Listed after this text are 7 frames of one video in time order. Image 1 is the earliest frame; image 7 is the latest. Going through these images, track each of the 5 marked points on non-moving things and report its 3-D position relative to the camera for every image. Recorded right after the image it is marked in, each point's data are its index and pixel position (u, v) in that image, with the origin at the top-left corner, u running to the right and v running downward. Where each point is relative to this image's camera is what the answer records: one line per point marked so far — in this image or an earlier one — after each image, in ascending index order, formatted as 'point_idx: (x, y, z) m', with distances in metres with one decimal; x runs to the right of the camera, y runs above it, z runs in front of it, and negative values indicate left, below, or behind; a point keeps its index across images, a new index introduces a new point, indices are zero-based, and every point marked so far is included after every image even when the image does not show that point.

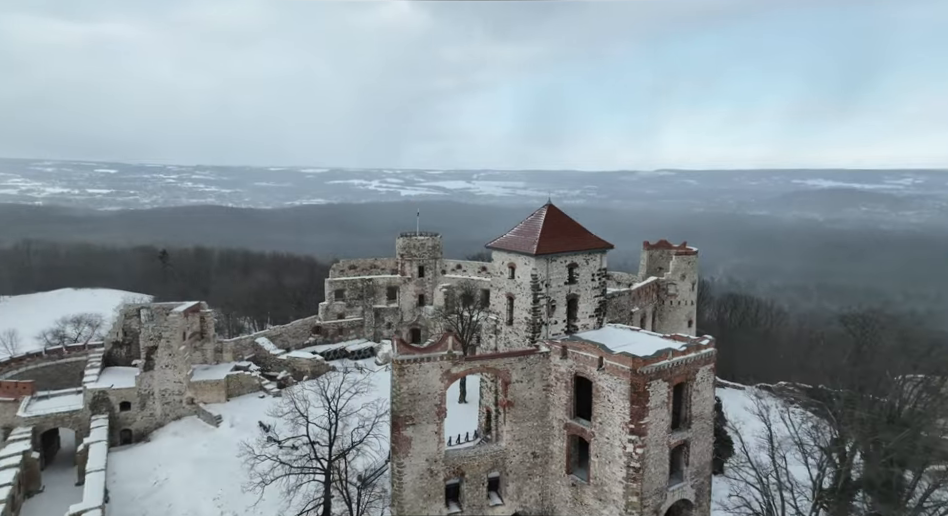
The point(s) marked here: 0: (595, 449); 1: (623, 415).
0: (+3.5, -5.5, +17.2) m
1: (+4.1, -4.3, +16.3) m
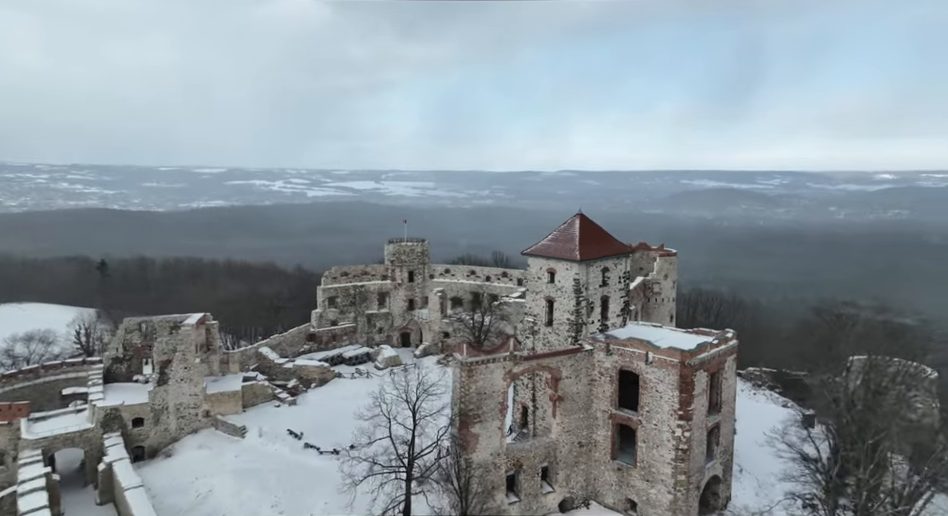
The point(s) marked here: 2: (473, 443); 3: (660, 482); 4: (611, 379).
0: (+5.4, -5.7, +19.1) m
1: (+6.1, -4.4, +18.3) m
2: (0.0, -5.7, +18.3) m
3: (+5.8, -7.0, +18.7) m
4: (+4.5, -4.0, +19.8) m
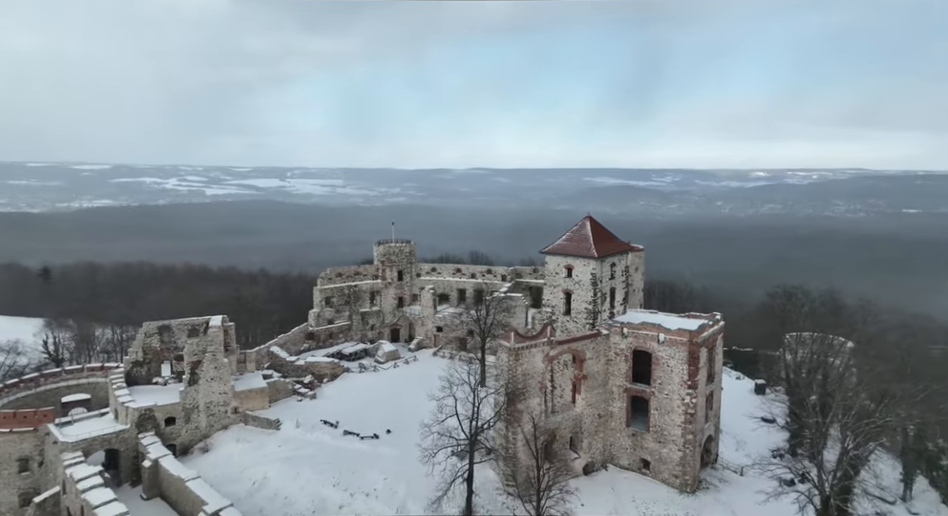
0: (+6.9, -5.6, +22.6) m
1: (+7.7, -4.3, +22.0) m
2: (+1.6, -5.7, +21.2) m
3: (+7.4, -6.9, +22.3) m
4: (+5.9, -3.9, +23.2) m
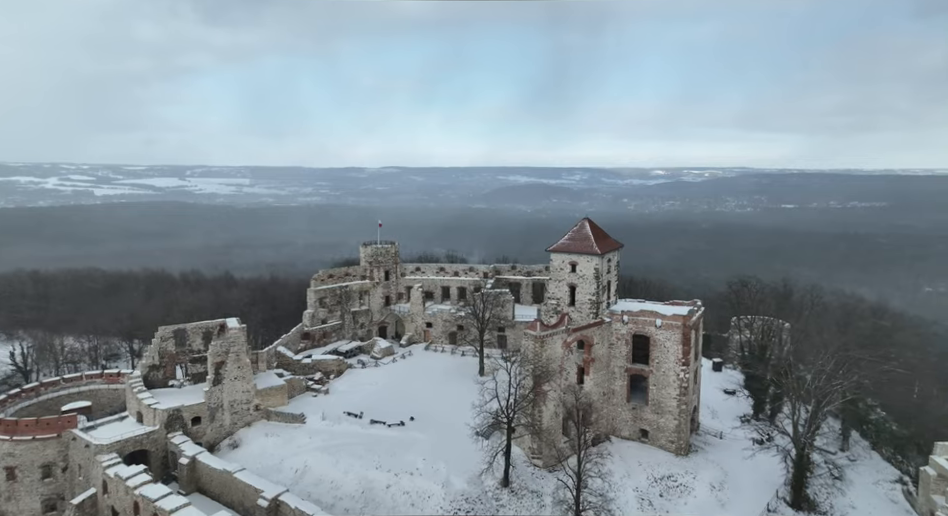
0: (+7.9, -5.4, +26.1) m
1: (+8.7, -4.1, +25.5) m
2: (+2.8, -5.6, +23.9) m
3: (+8.4, -6.7, +25.8) m
4: (+6.8, -3.7, +26.5) m
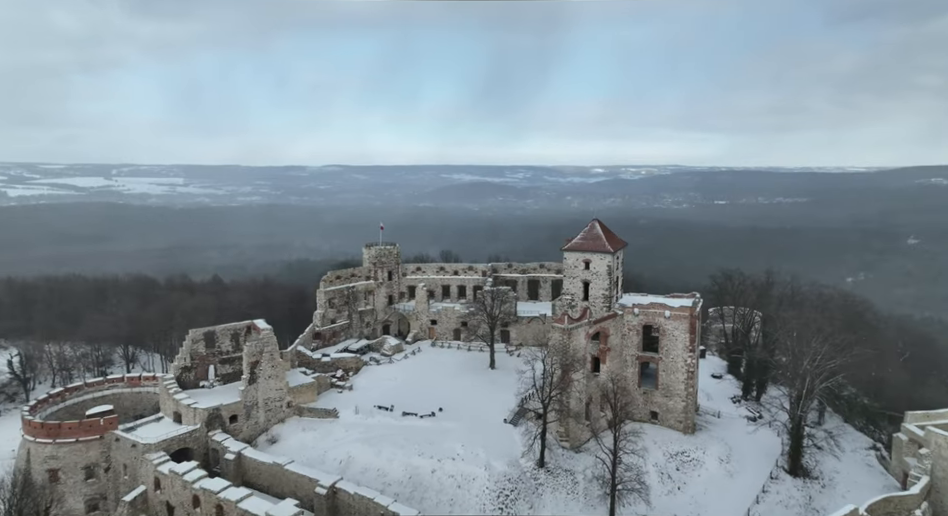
0: (+9.1, -5.2, +28.7) m
1: (+10.0, -3.9, +28.2) m
2: (+4.2, -5.6, +26.1) m
3: (+9.7, -6.6, +28.5) m
4: (+8.0, -3.6, +29.0) m
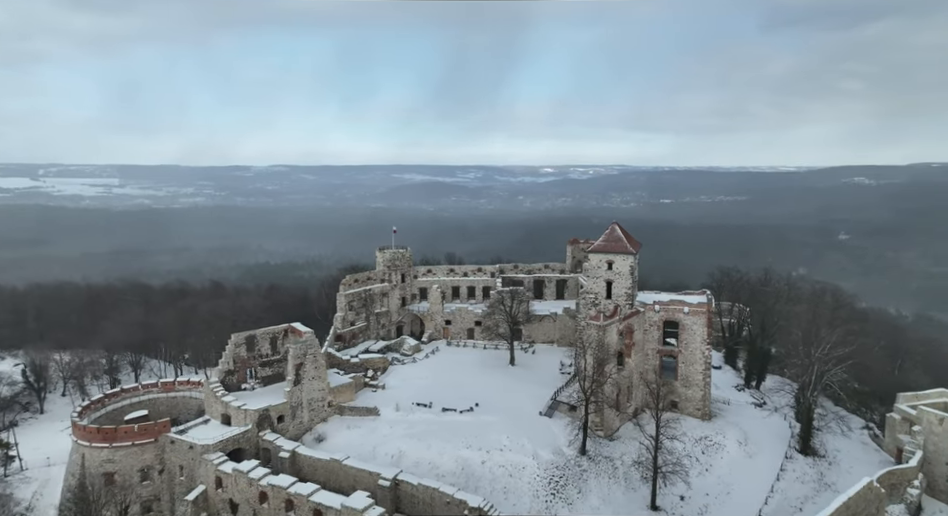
0: (+10.9, -5.3, +31.0) m
1: (+11.7, -4.0, +30.6) m
2: (+6.2, -5.6, +28.1) m
3: (+11.5, -6.6, +30.9) m
4: (+9.7, -3.6, +31.2) m
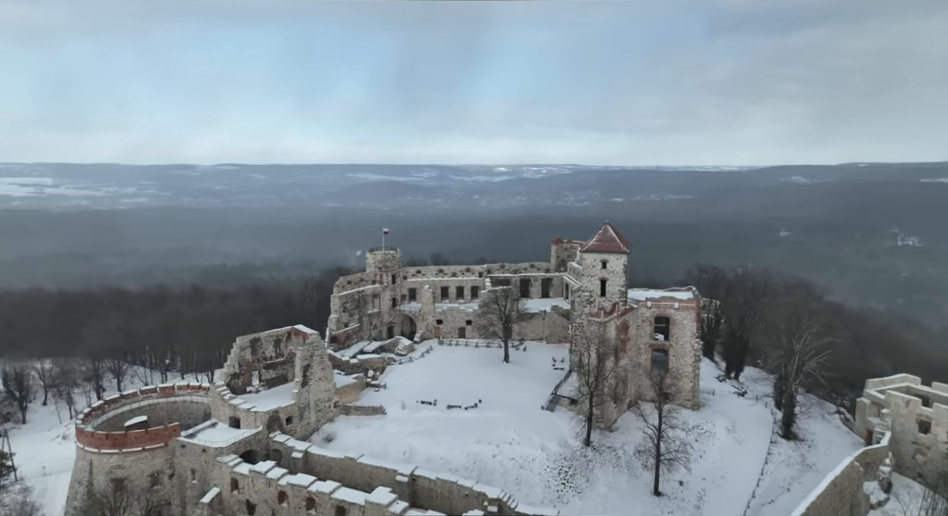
0: (+11.0, -5.2, +32.7) m
1: (+11.8, -3.9, +32.3) m
2: (+6.5, -5.6, +29.5) m
3: (+11.6, -6.5, +32.6) m
4: (+9.7, -3.6, +32.8) m
